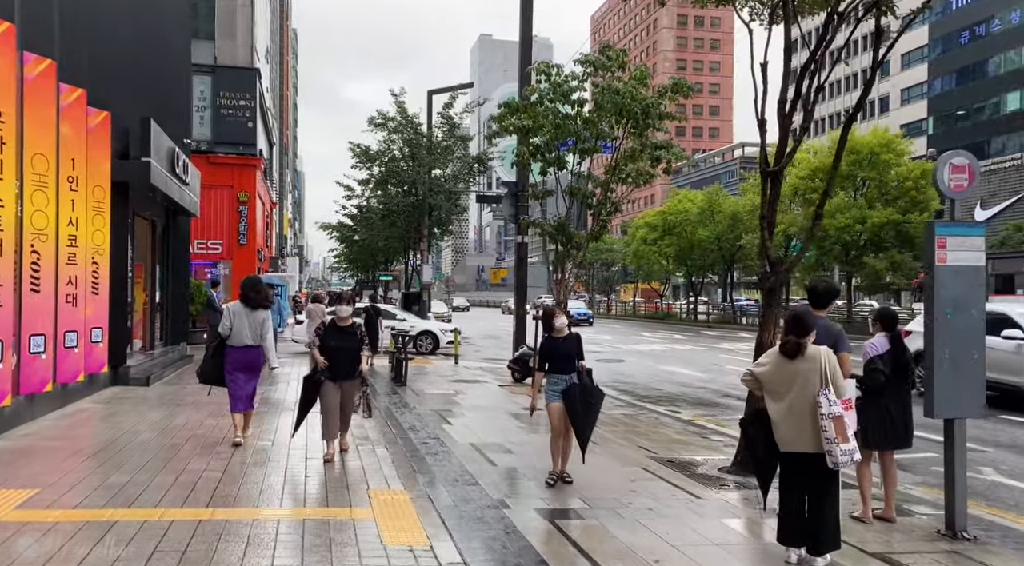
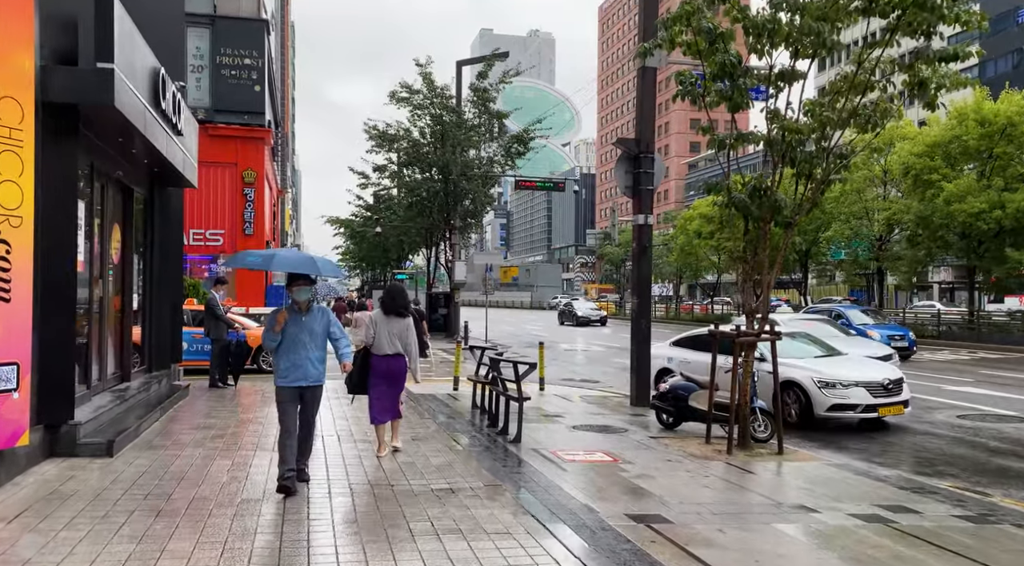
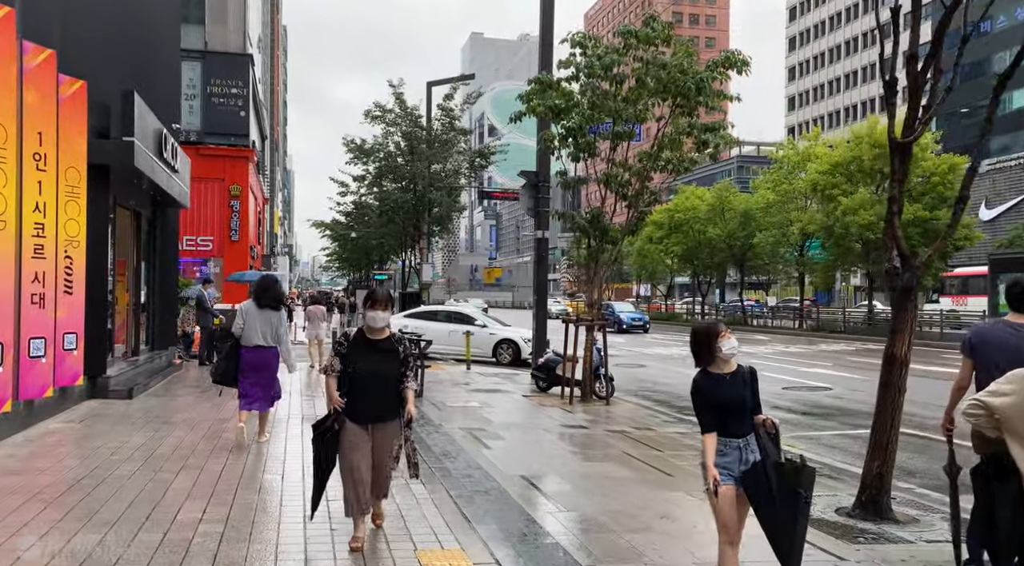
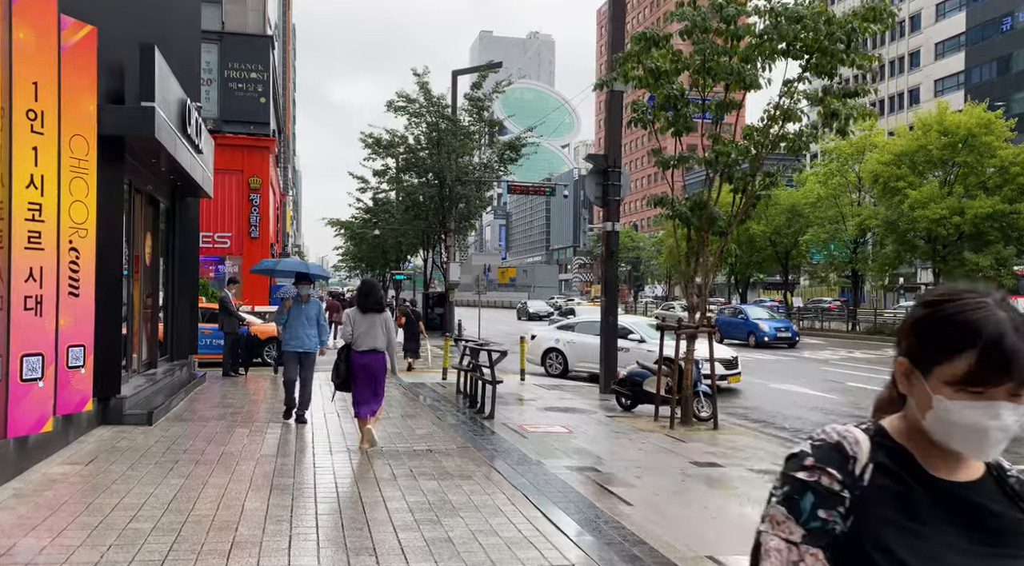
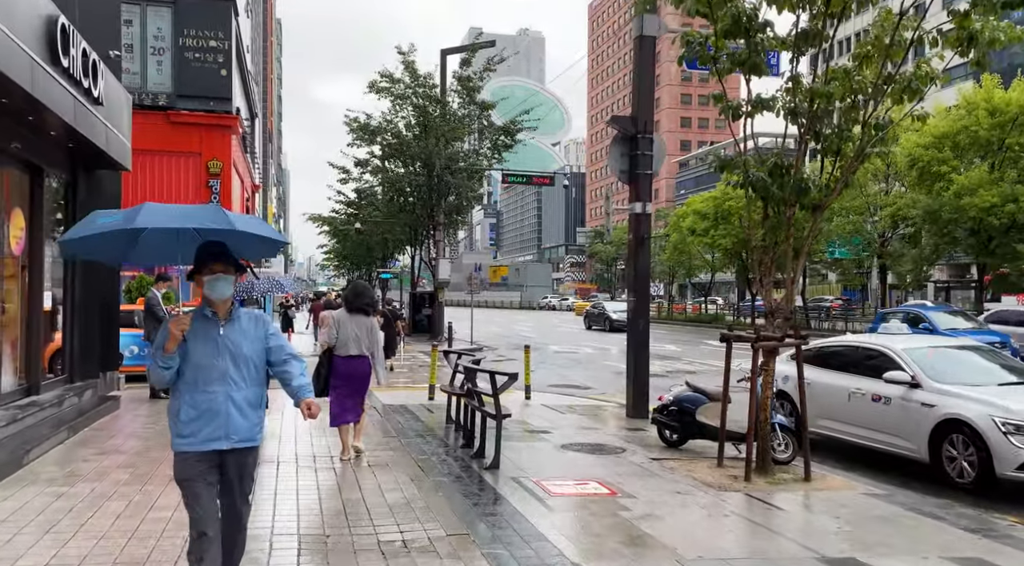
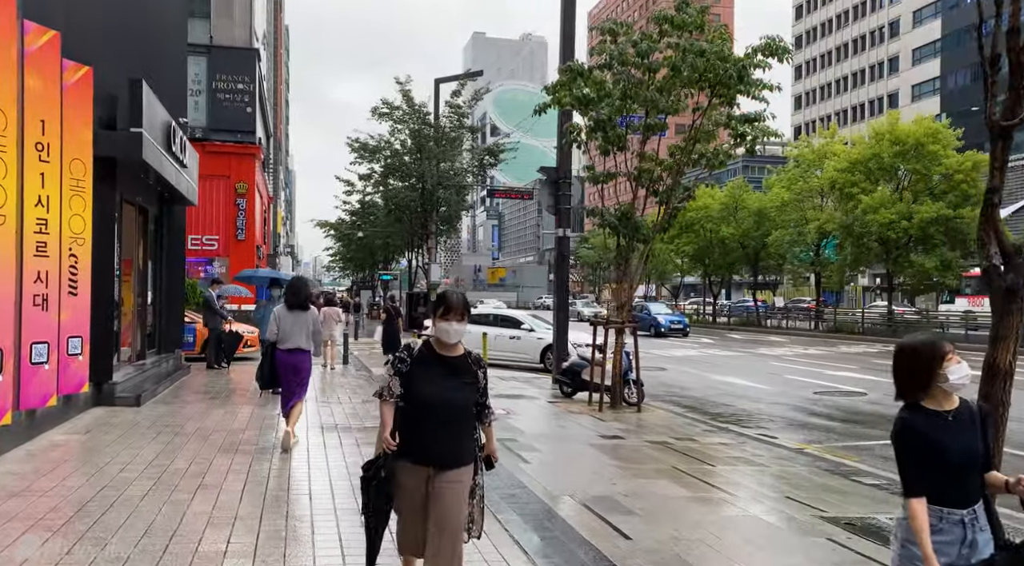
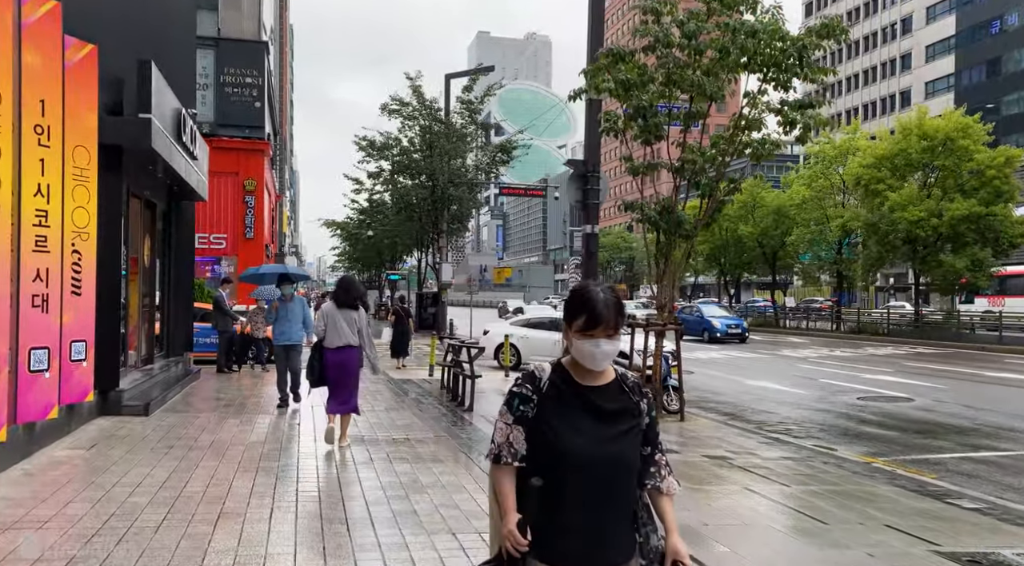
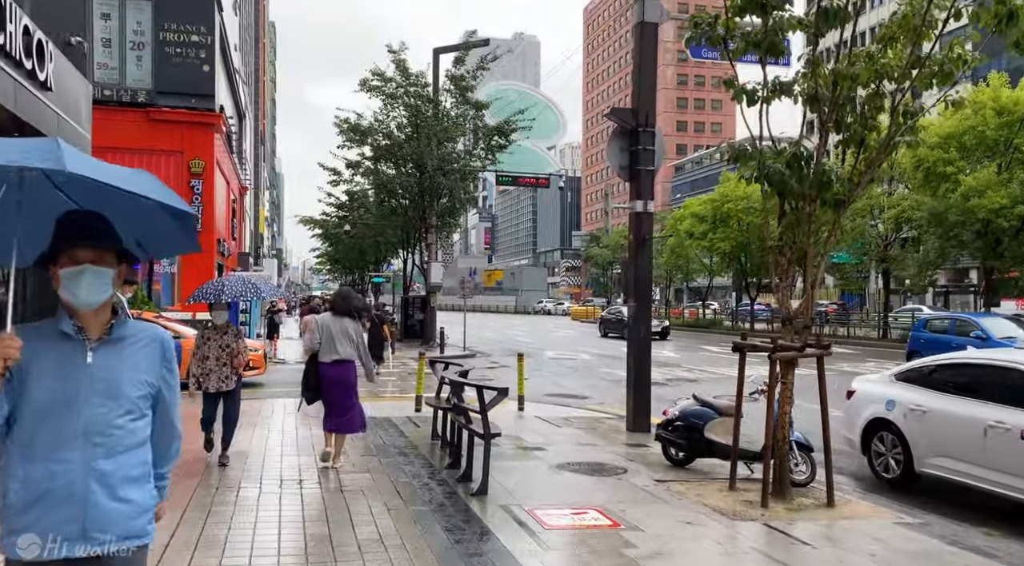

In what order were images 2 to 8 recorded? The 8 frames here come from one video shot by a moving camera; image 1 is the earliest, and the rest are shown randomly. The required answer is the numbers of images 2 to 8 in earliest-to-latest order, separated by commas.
3, 6, 7, 4, 2, 5, 8
